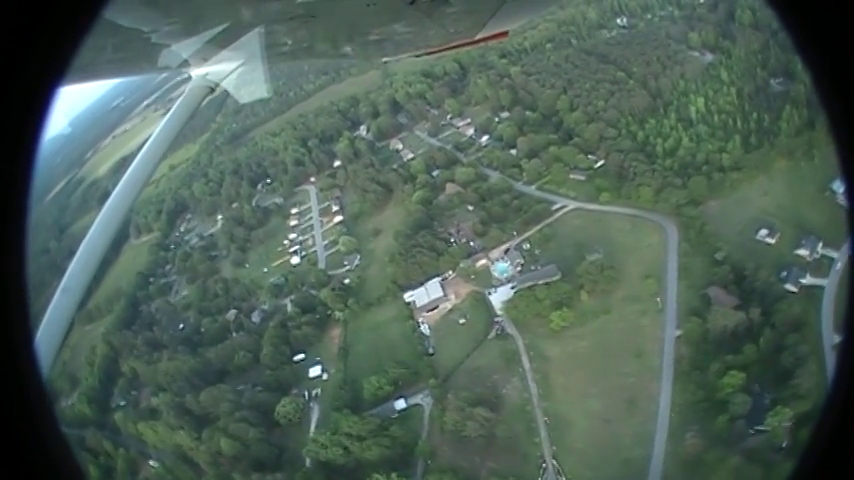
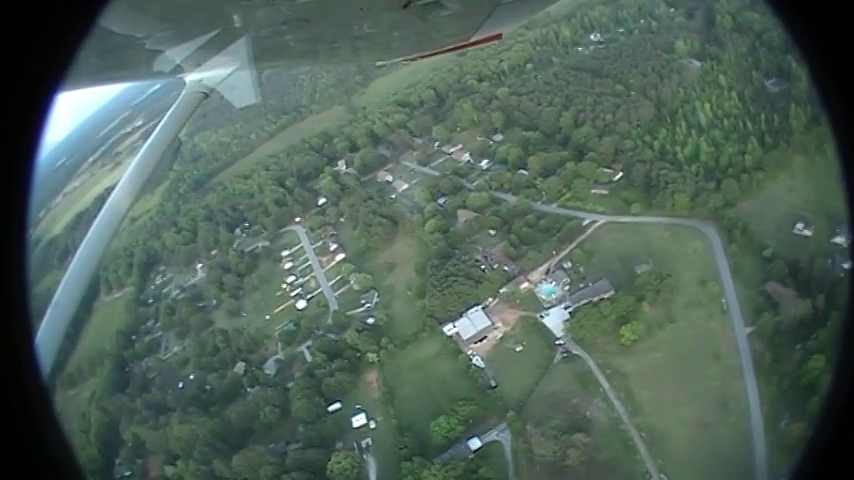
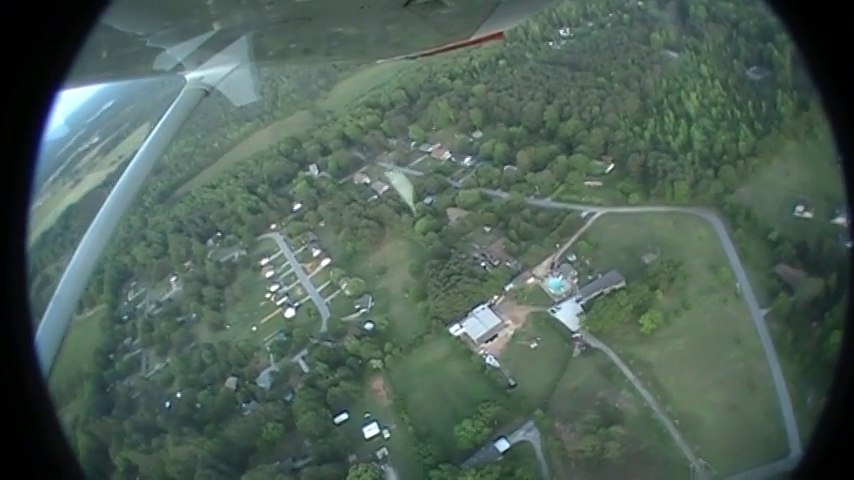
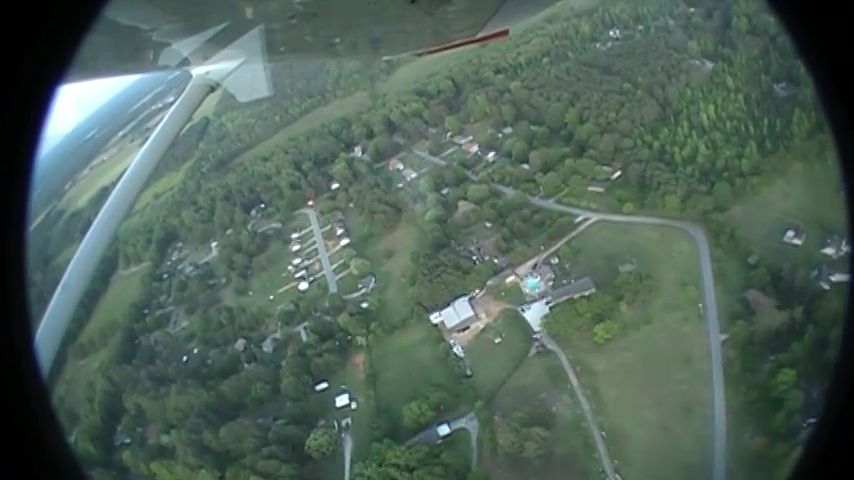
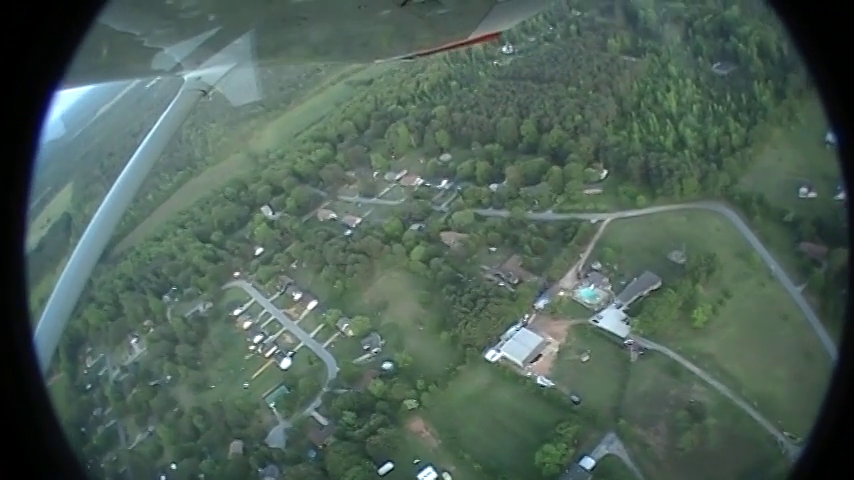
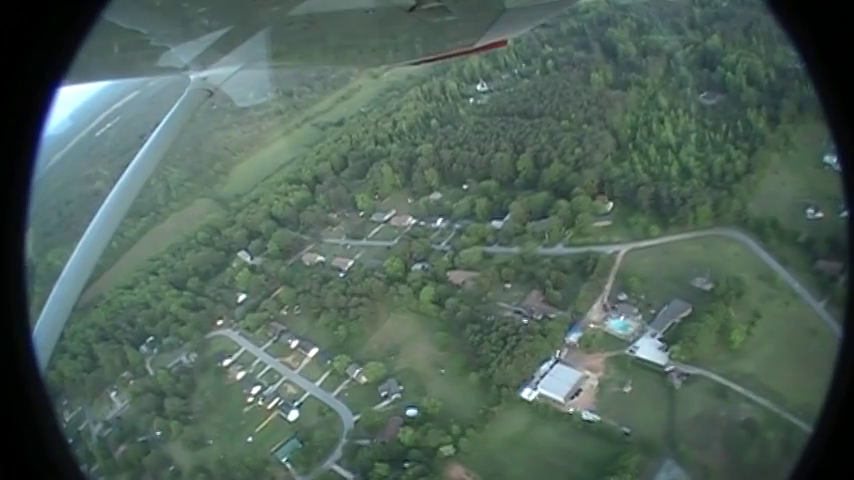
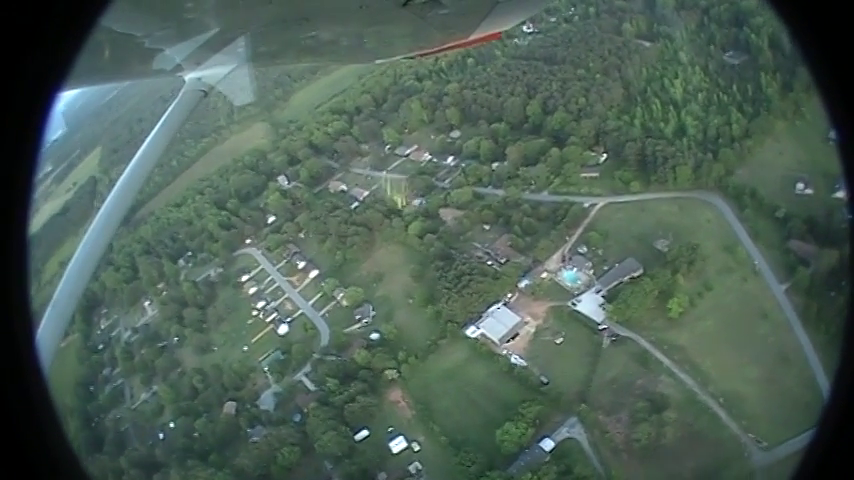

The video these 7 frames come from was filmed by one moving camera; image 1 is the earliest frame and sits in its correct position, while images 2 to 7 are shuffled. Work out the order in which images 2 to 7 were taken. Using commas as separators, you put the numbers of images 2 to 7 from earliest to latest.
4, 2, 3, 7, 5, 6
